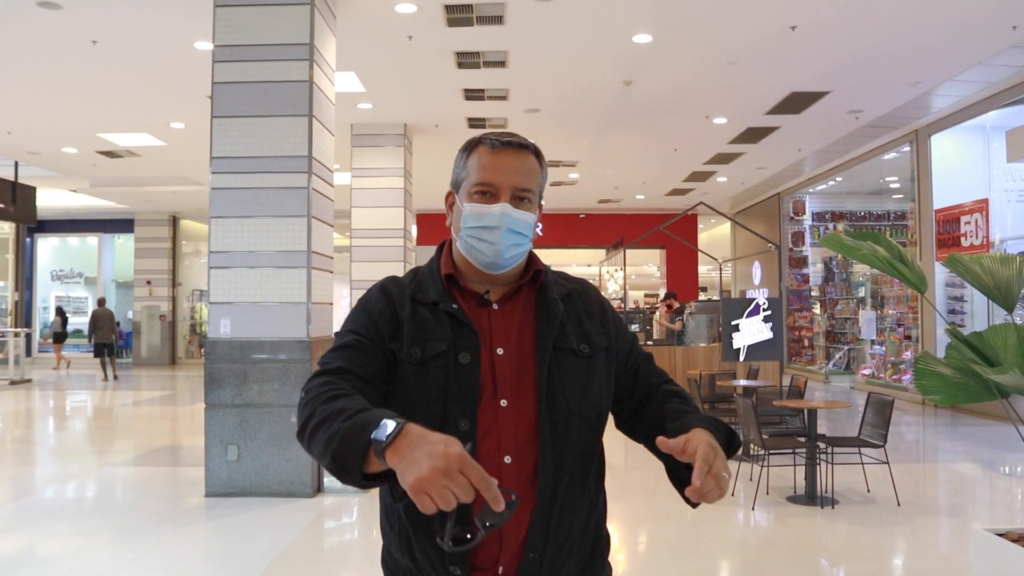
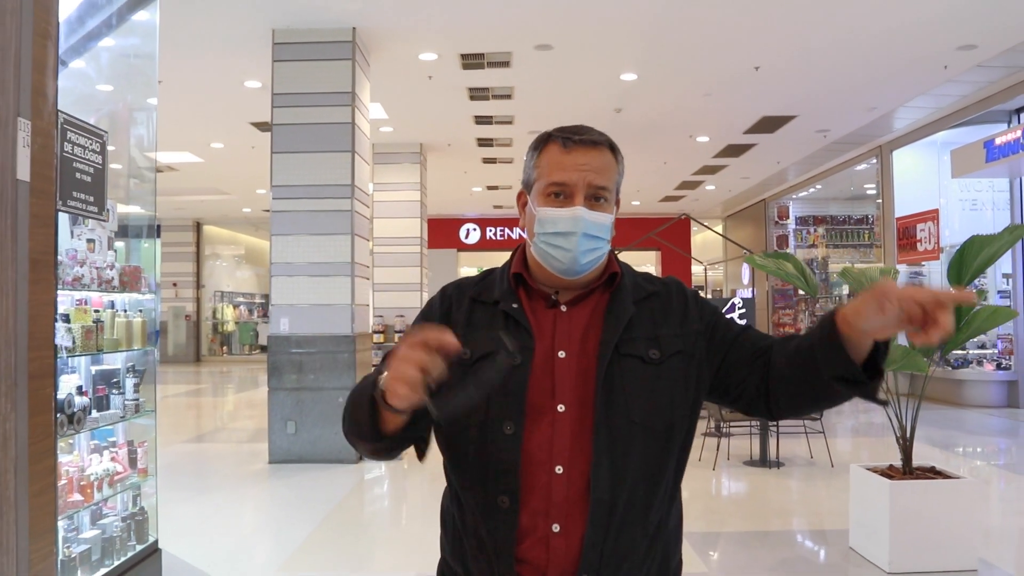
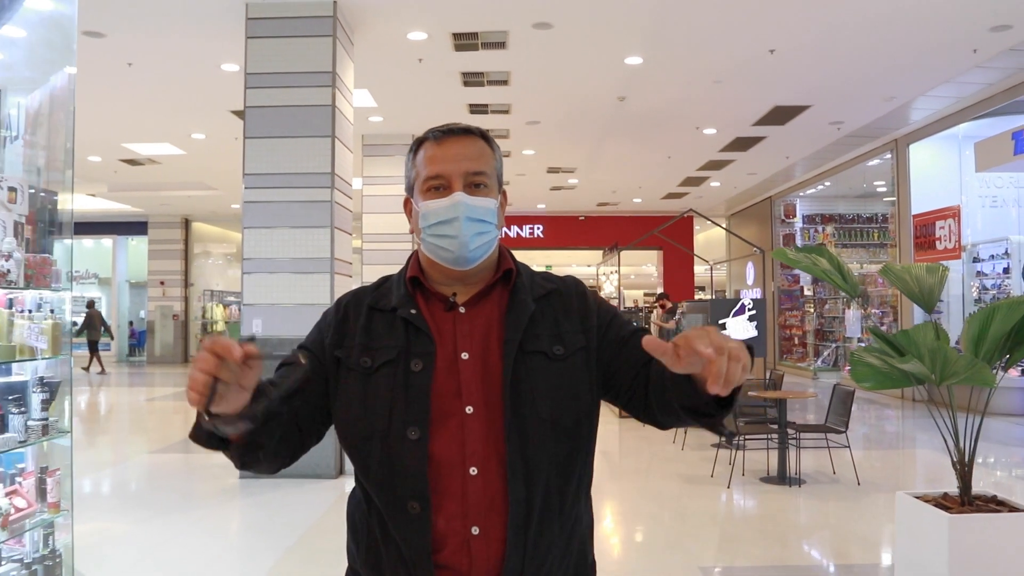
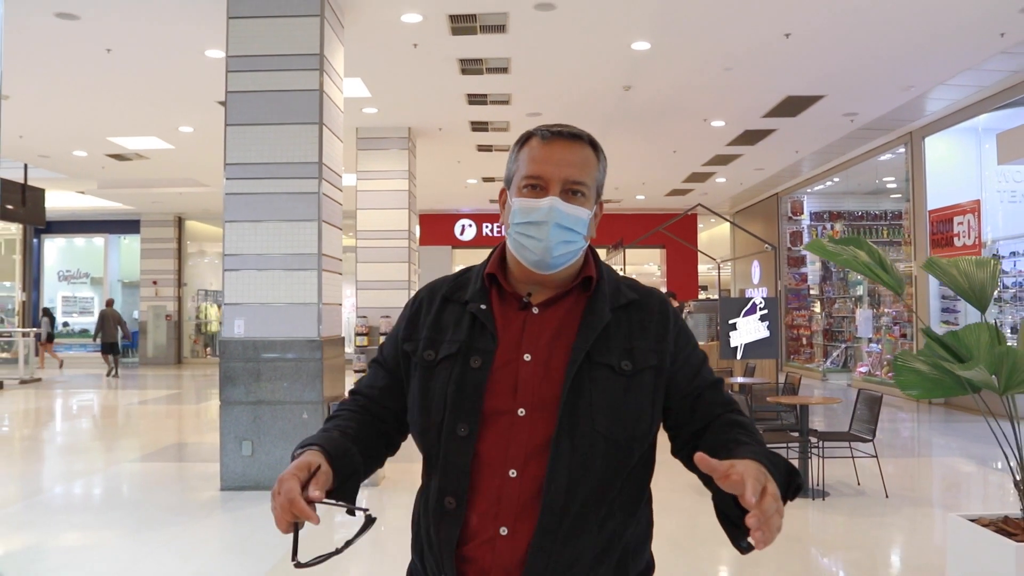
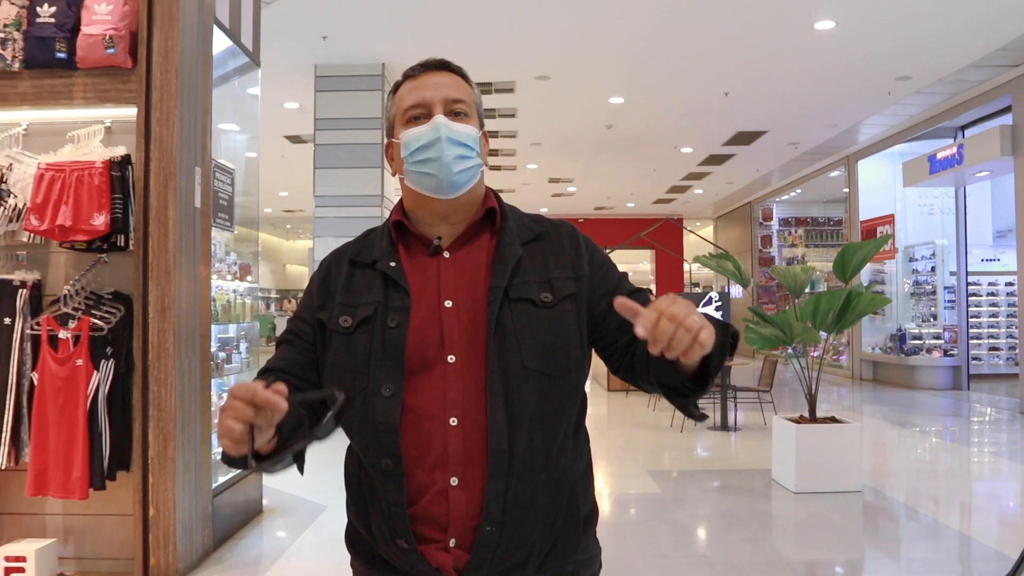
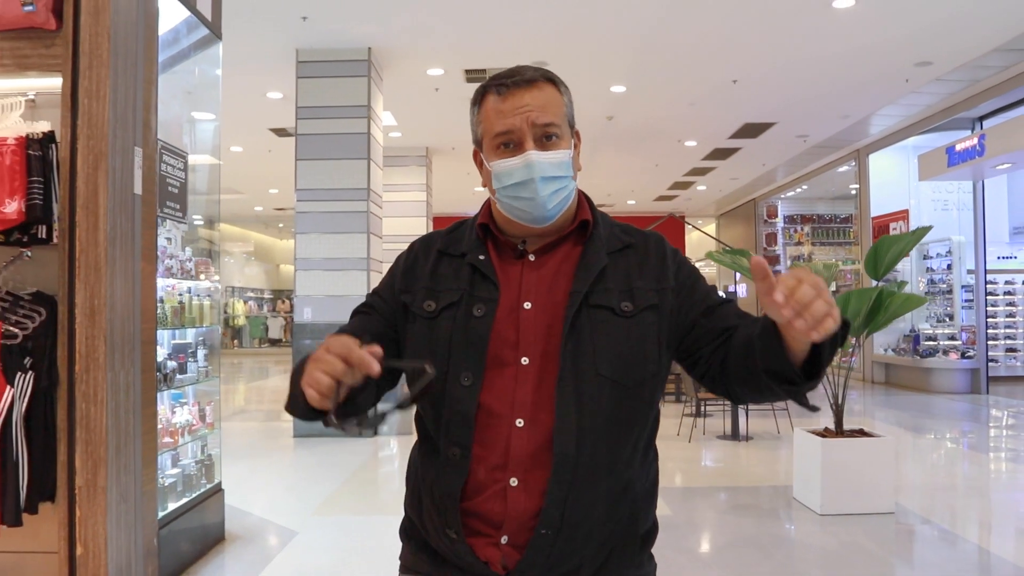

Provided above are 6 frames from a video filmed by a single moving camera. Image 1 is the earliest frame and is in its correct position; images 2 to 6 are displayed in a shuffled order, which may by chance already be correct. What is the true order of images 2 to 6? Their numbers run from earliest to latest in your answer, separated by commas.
4, 3, 2, 6, 5
